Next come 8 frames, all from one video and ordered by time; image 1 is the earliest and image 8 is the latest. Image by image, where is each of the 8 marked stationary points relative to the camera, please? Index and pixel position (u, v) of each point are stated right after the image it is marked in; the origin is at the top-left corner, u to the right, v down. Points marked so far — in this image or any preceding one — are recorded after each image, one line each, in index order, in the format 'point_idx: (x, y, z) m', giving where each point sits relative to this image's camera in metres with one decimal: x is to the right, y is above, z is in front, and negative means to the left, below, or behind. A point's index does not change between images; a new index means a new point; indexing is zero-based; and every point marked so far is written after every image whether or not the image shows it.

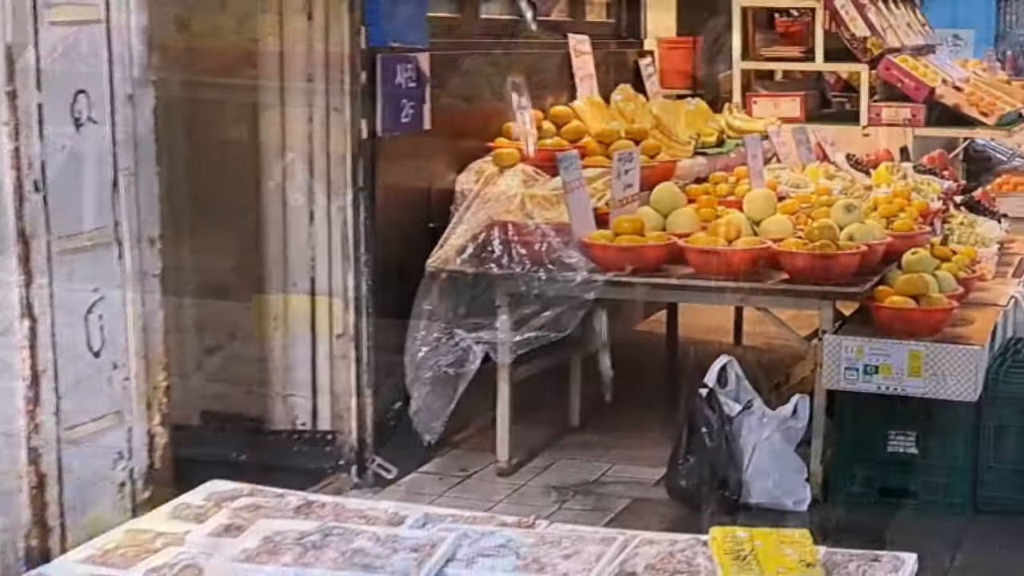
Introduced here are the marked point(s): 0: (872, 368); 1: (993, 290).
0: (+0.6, -0.1, +4.1) m
1: (+1.0, 0.0, +4.9) m
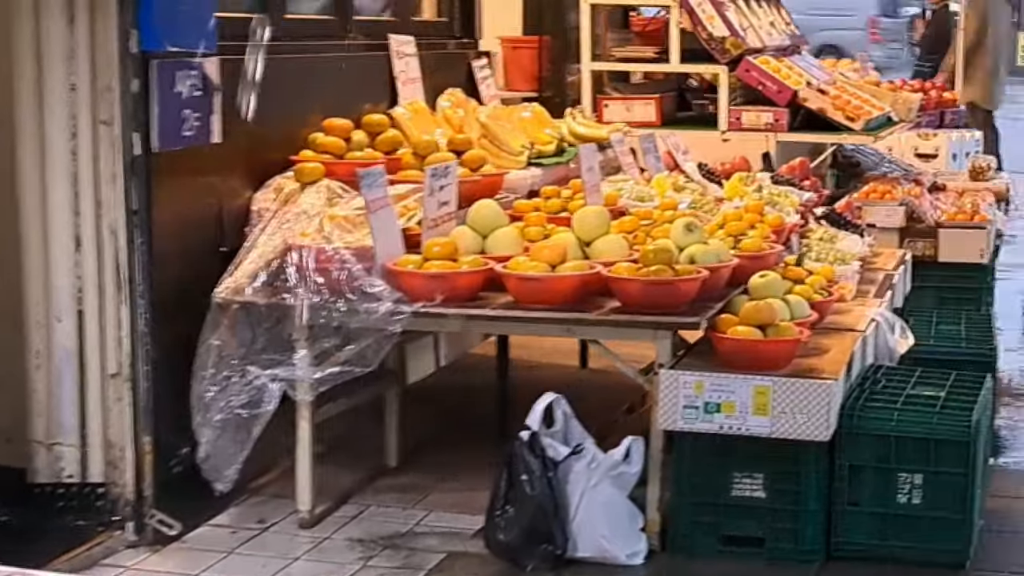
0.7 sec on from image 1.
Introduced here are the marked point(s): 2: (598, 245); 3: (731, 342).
0: (+0.3, -0.2, +3.7) m
1: (+0.6, 0.0, +4.5) m
2: (+0.1, +0.1, +3.9) m
3: (+0.3, -0.1, +3.8) m
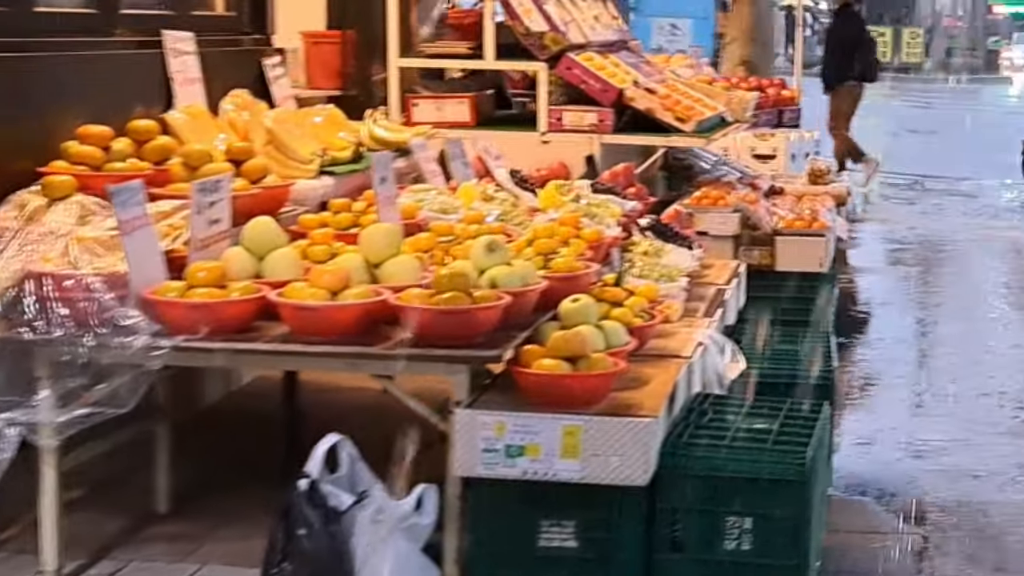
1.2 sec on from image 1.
0: (0.0, -0.2, +3.3) m
1: (+0.3, -0.1, +4.1) m
2: (-0.2, 0.0, +3.5) m
3: (0.0, -0.1, +3.3) m
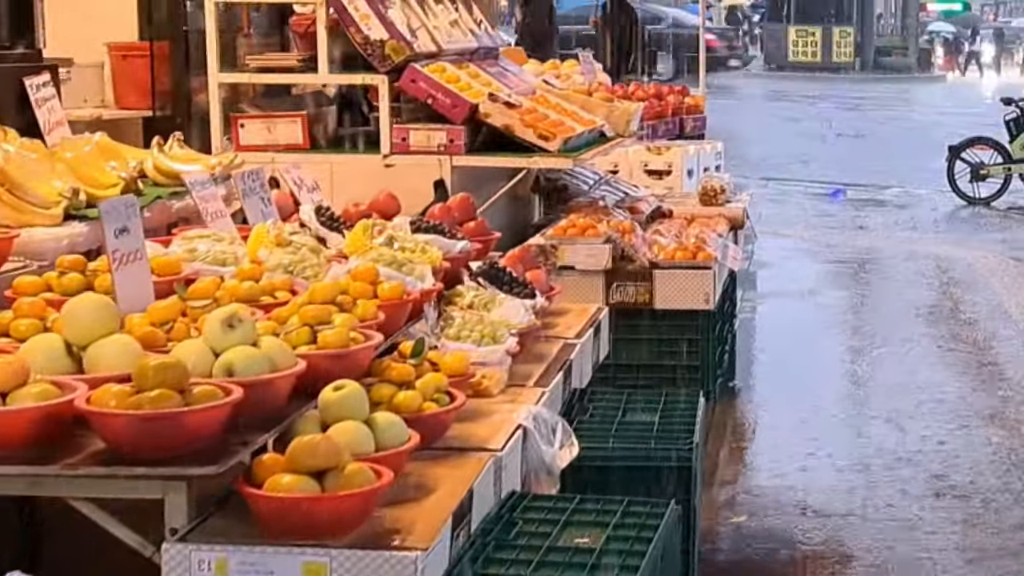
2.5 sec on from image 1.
0: (-0.3, -0.3, +2.5) m
1: (0.0, -0.2, +3.3) m
2: (-0.5, -0.1, +2.7) m
3: (-0.3, -0.2, +2.6) m
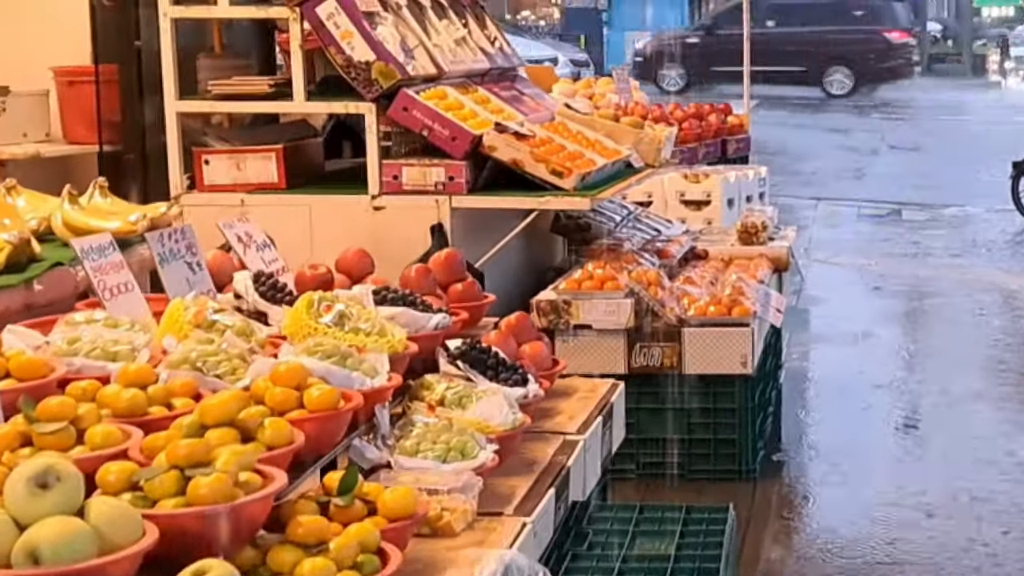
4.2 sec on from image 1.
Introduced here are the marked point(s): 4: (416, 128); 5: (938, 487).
0: (-0.3, -0.4, +1.7) m
1: (-0.1, -0.3, +2.5) m
2: (-0.5, -0.2, +1.9) m
3: (-0.3, -0.3, +1.7) m
4: (-0.2, +0.3, +4.7) m
5: (+1.0, -0.5, +5.8) m
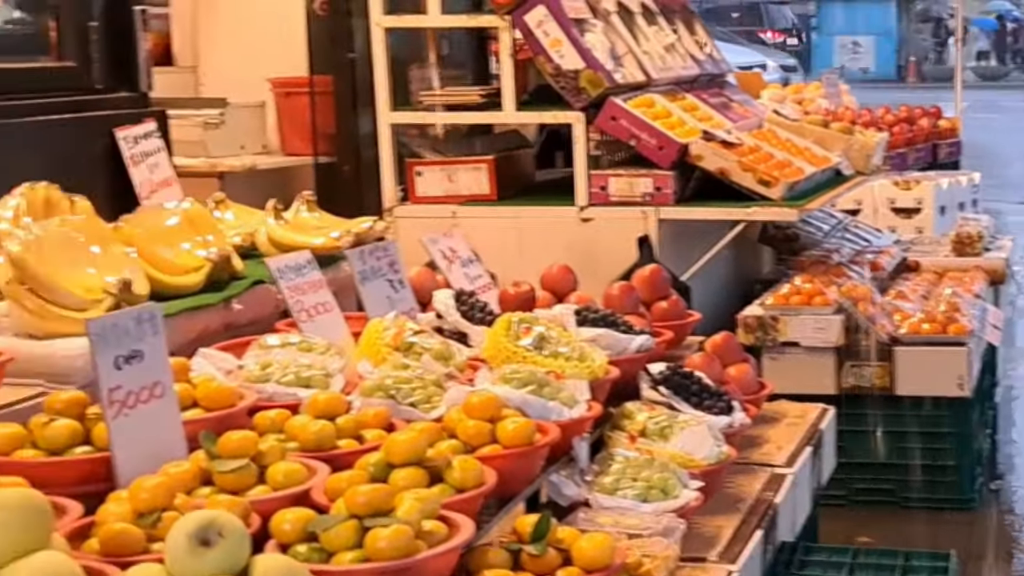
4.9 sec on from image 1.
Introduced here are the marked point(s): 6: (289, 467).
0: (-0.2, -0.5, +1.6) m
1: (+0.1, -0.3, +2.3) m
2: (-0.4, -0.2, +1.8) m
3: (-0.2, -0.4, +1.6) m
4: (+0.2, +0.3, +4.5) m
5: (+1.5, -0.5, +5.6) m
6: (-0.2, -0.2, +2.2) m
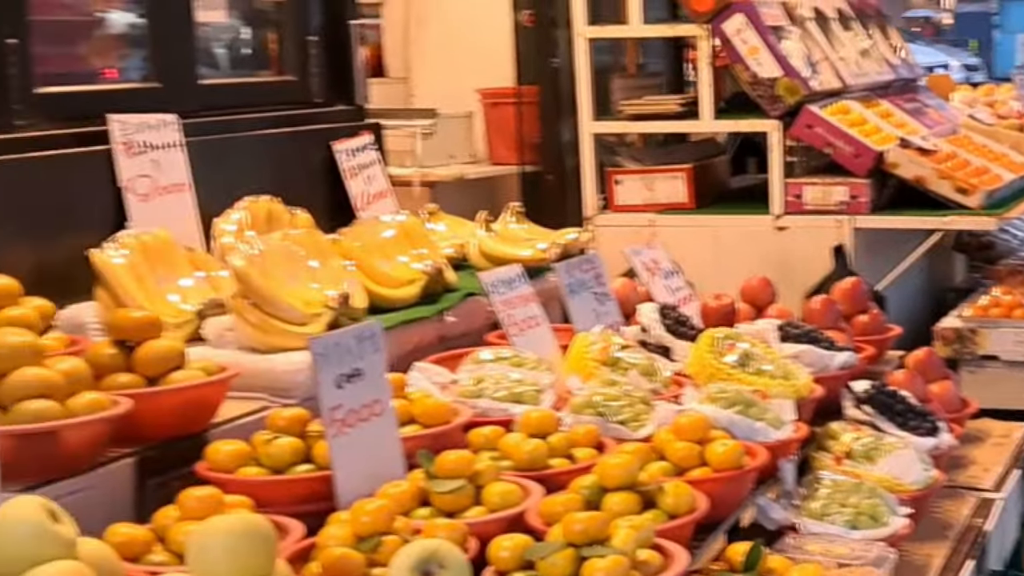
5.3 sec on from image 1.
0: (-0.1, -0.5, +1.6) m
1: (+0.3, -0.4, +2.3) m
2: (-0.2, -0.2, +1.8) m
3: (0.0, -0.4, +1.6) m
4: (+0.6, +0.3, +4.5) m
5: (+1.9, -0.6, +5.4) m
6: (0.0, -0.2, +2.2) m
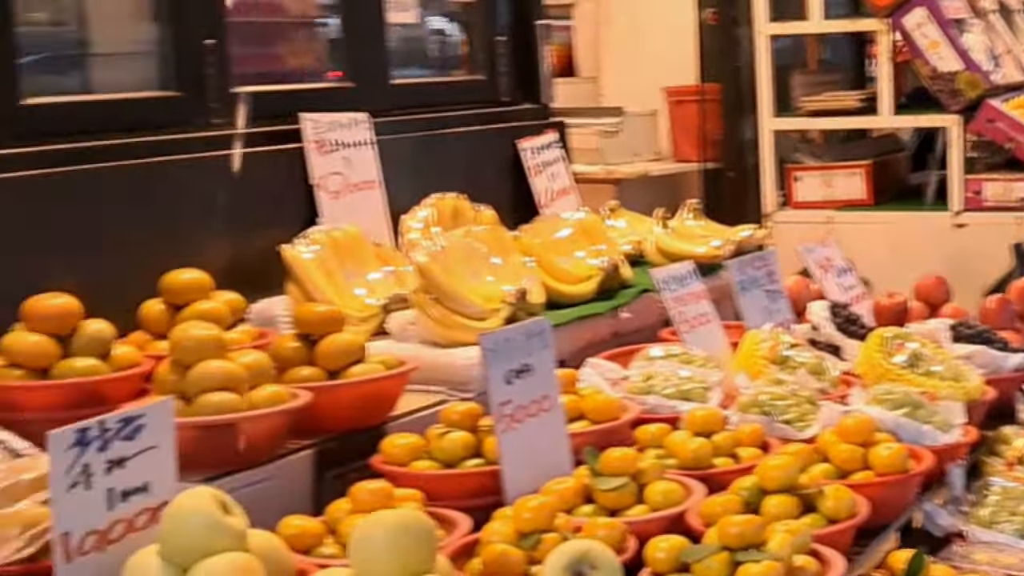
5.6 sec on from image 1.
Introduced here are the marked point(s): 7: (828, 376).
0: (0.0, -0.5, +1.7) m
1: (+0.5, -0.4, +2.4) m
2: (-0.1, -0.2, +1.9) m
3: (+0.1, -0.4, +1.7) m
4: (+0.9, +0.3, +4.5) m
5: (+2.3, -0.6, +5.4) m
6: (+0.1, -0.2, +2.3) m
7: (+0.4, -0.1, +3.0) m
